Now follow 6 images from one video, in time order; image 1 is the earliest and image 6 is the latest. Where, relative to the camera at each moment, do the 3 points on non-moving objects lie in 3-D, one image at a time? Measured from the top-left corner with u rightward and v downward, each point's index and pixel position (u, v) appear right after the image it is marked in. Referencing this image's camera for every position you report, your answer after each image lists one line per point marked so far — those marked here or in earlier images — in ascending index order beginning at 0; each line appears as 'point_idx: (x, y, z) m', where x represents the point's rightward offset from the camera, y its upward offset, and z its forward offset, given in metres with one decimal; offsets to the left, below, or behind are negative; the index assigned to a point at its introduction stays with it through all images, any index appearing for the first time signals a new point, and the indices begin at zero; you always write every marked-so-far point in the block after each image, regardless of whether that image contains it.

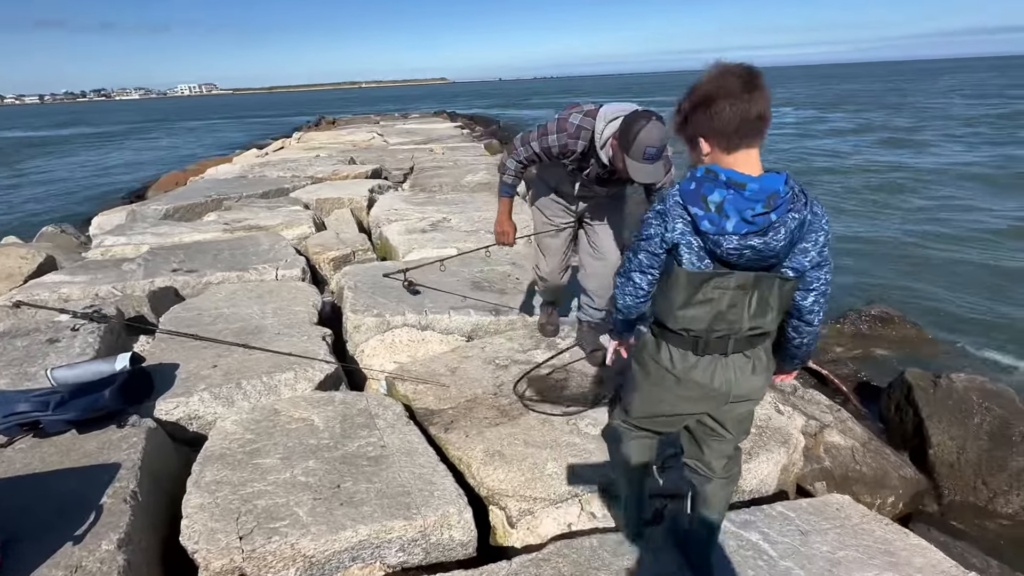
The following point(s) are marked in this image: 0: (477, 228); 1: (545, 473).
0: (-0.6, +1.0, +7.9) m
1: (+0.2, -1.1, +2.9) m
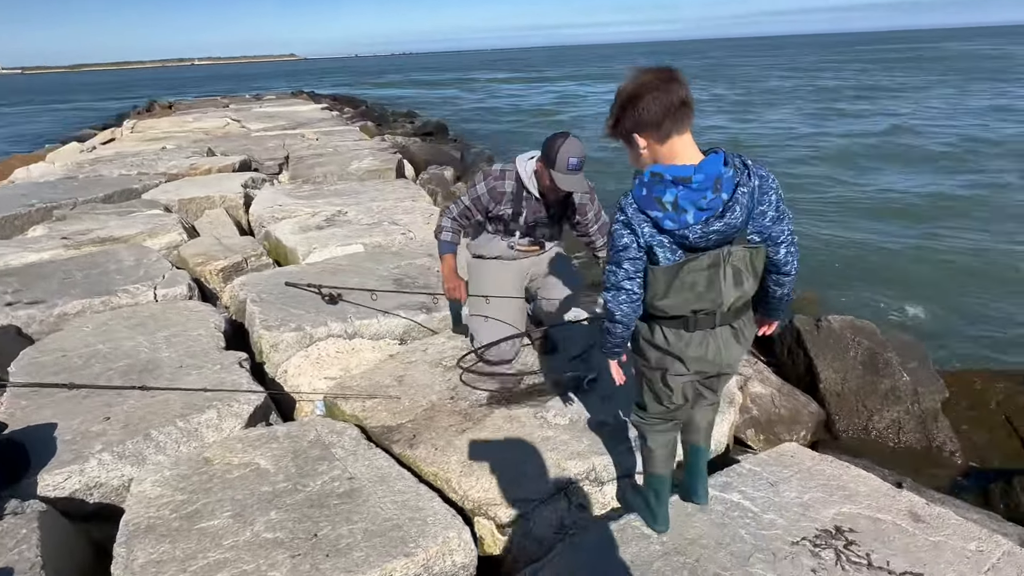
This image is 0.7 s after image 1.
0: (-2.0, +1.1, +7.5) m
1: (+0.1, -1.1, +2.9) m
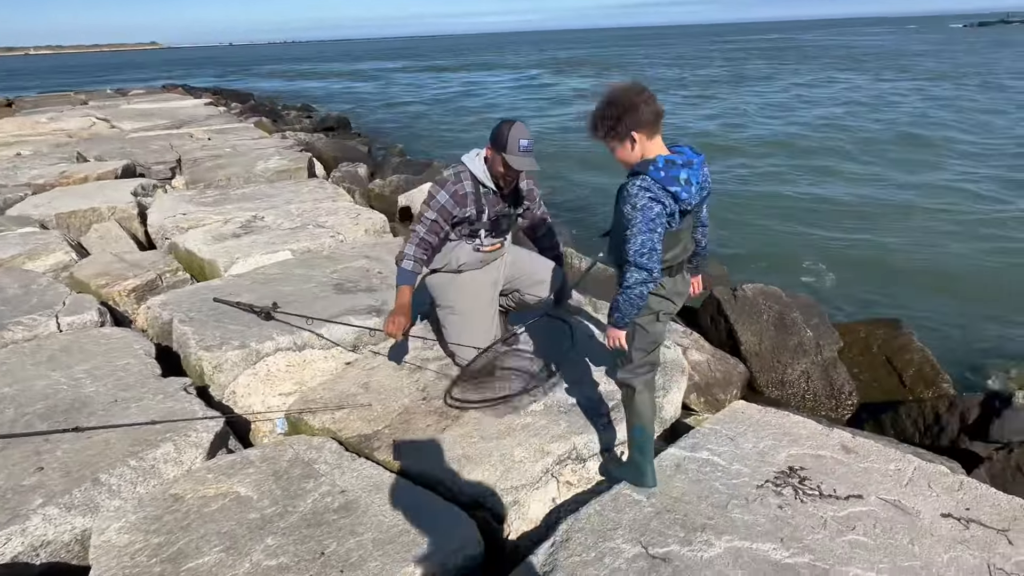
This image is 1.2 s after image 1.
0: (-3.0, +1.0, +7.1) m
1: (0.0, -1.0, +3.0) m
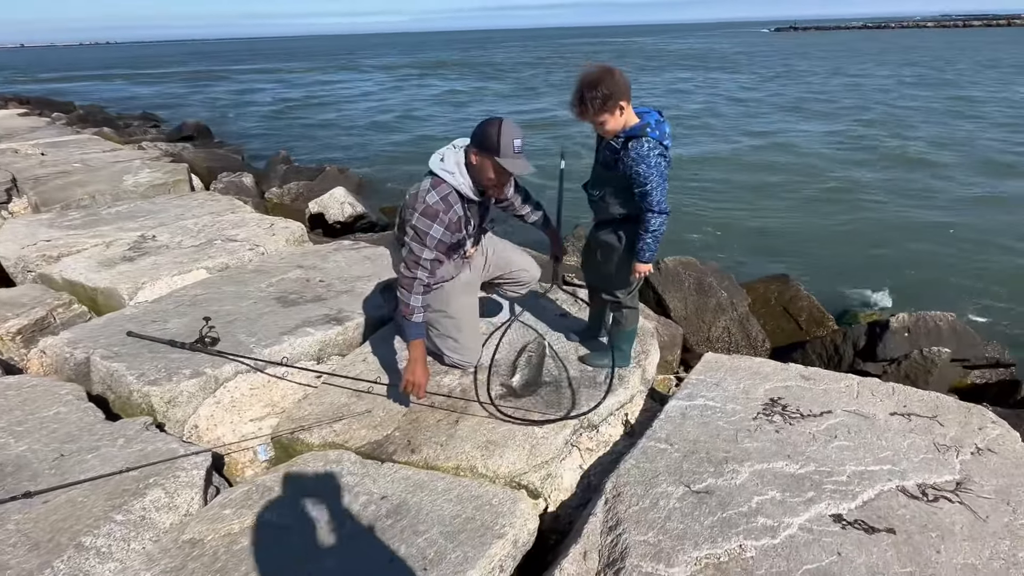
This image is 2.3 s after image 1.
0: (-3.9, +0.7, +6.3) m
1: (+0.2, -0.9, +3.1) m
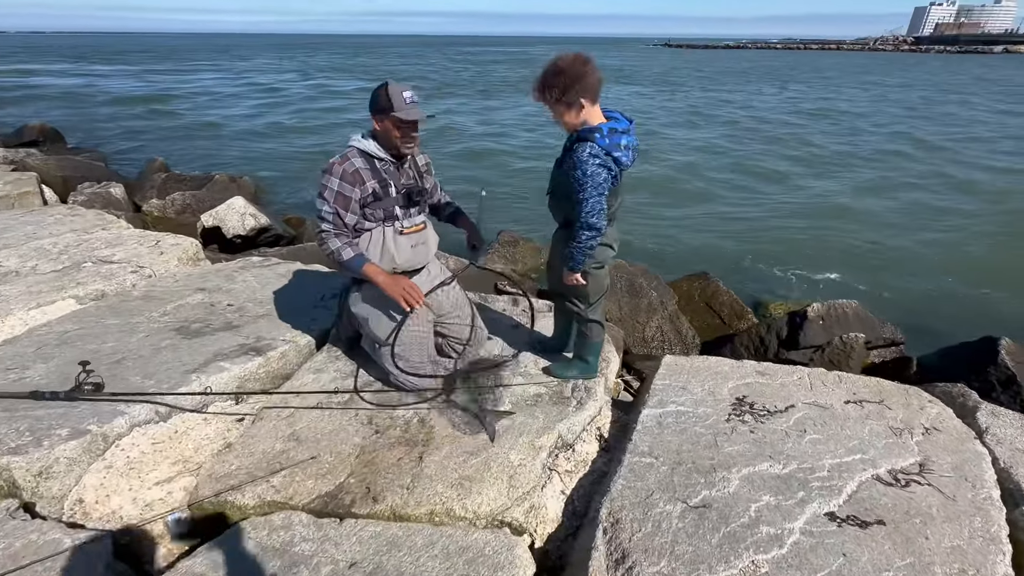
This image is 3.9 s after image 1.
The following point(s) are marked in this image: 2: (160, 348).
0: (-4.7, +0.3, +5.3) m
1: (0.0, -1.0, +2.8) m
2: (-2.7, -0.4, +3.7) m
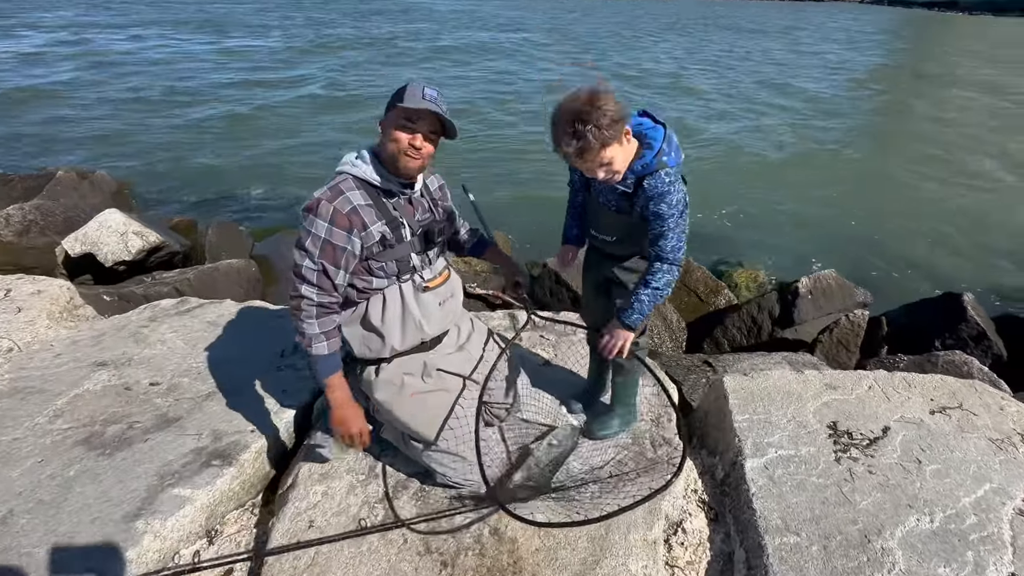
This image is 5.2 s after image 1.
0: (-4.7, -0.4, +3.6) m
1: (+0.6, -1.3, +2.2) m
2: (-2.3, -1.0, +2.5) m
